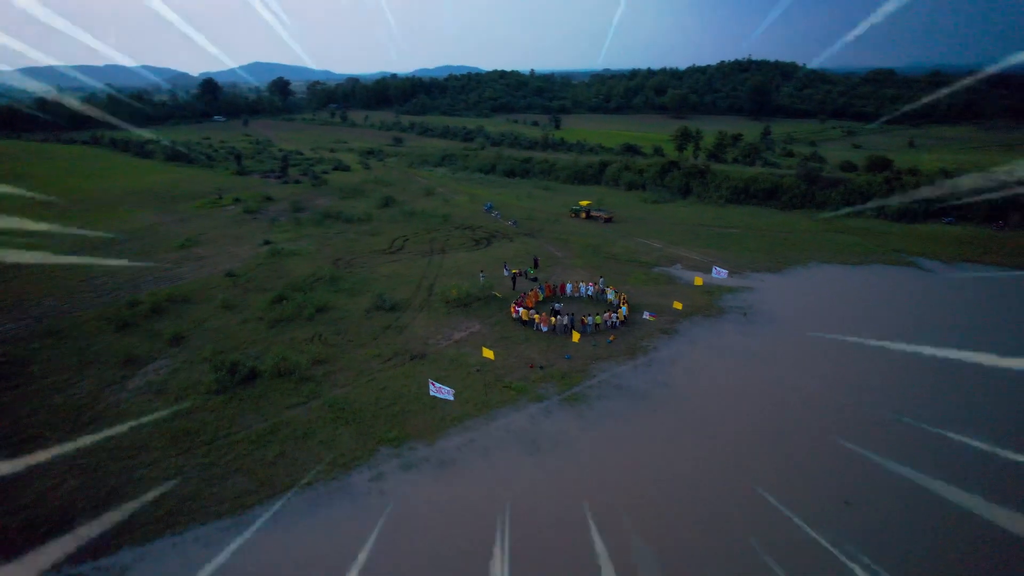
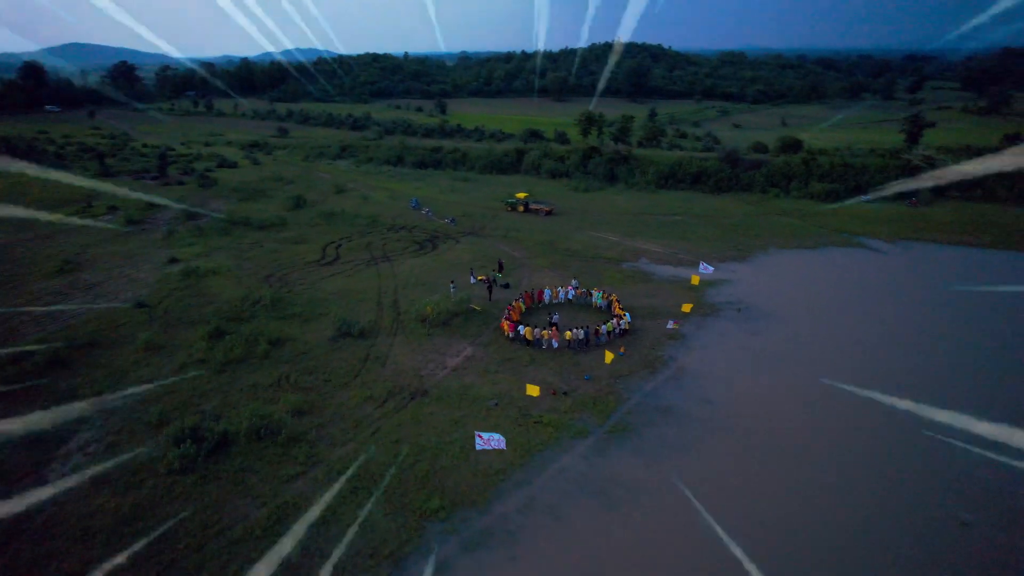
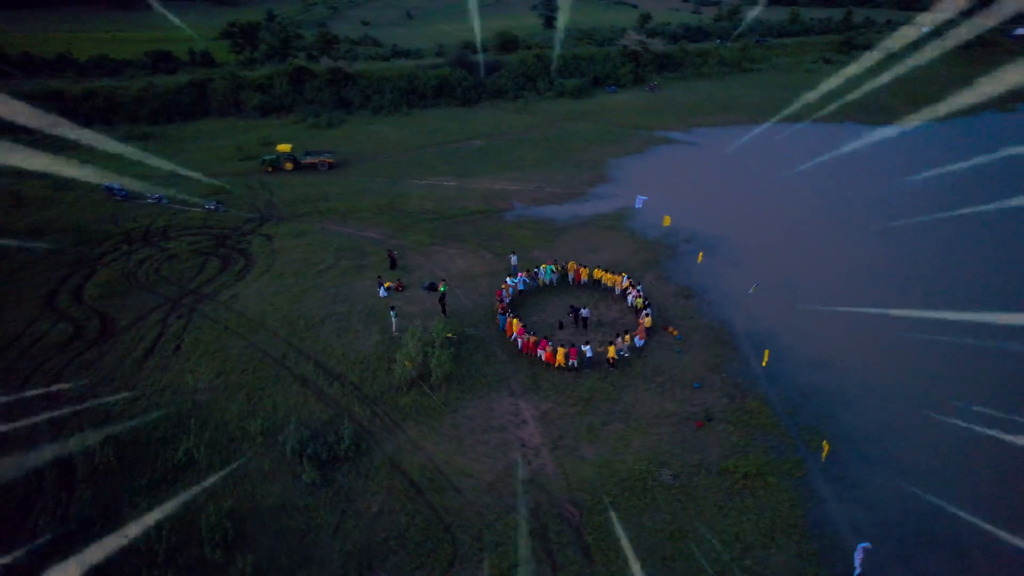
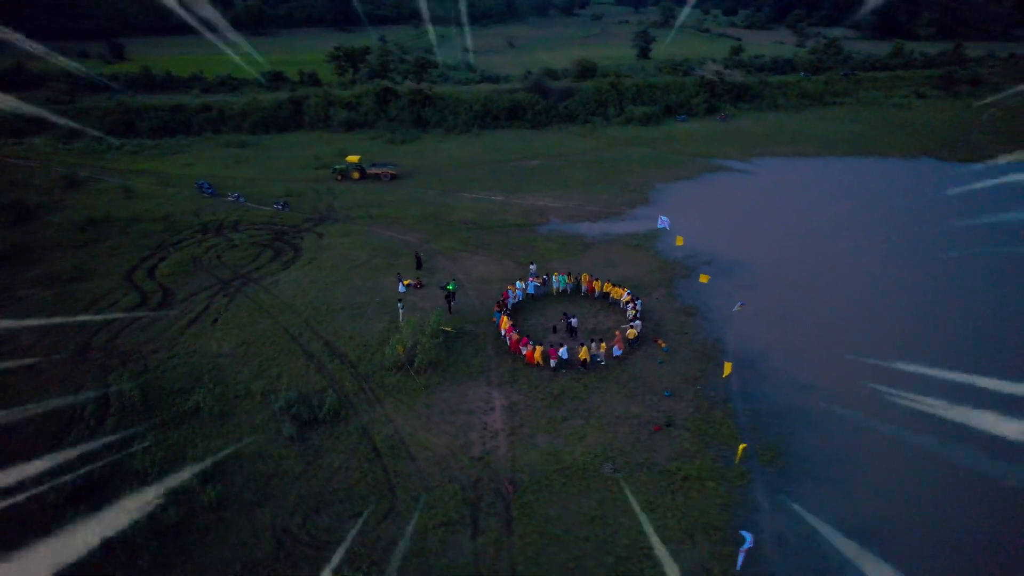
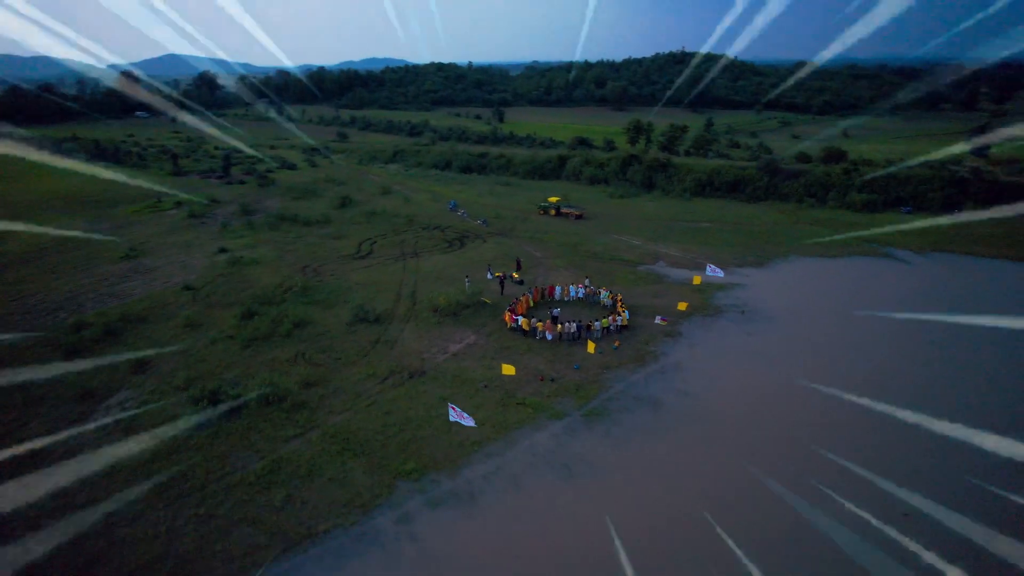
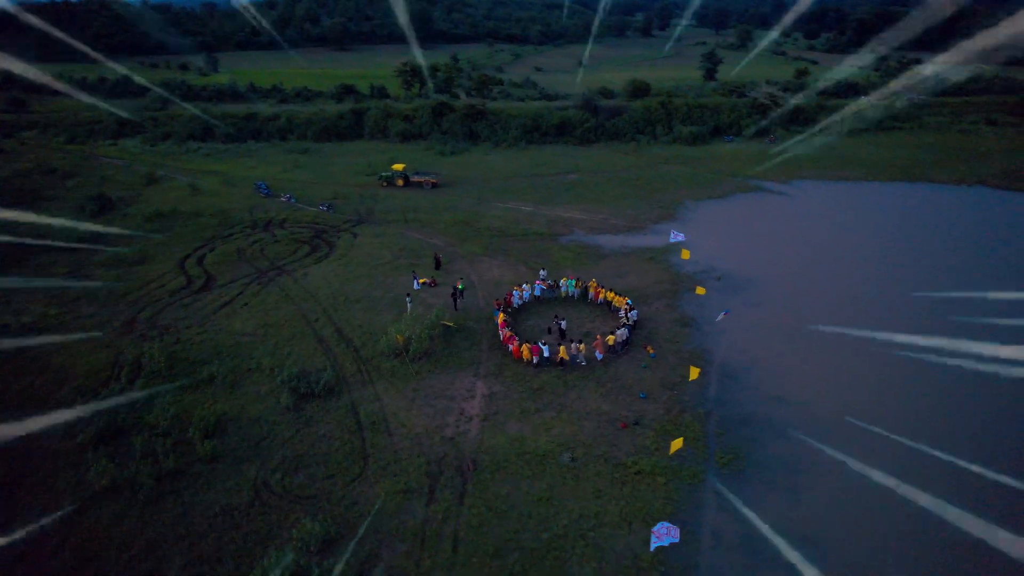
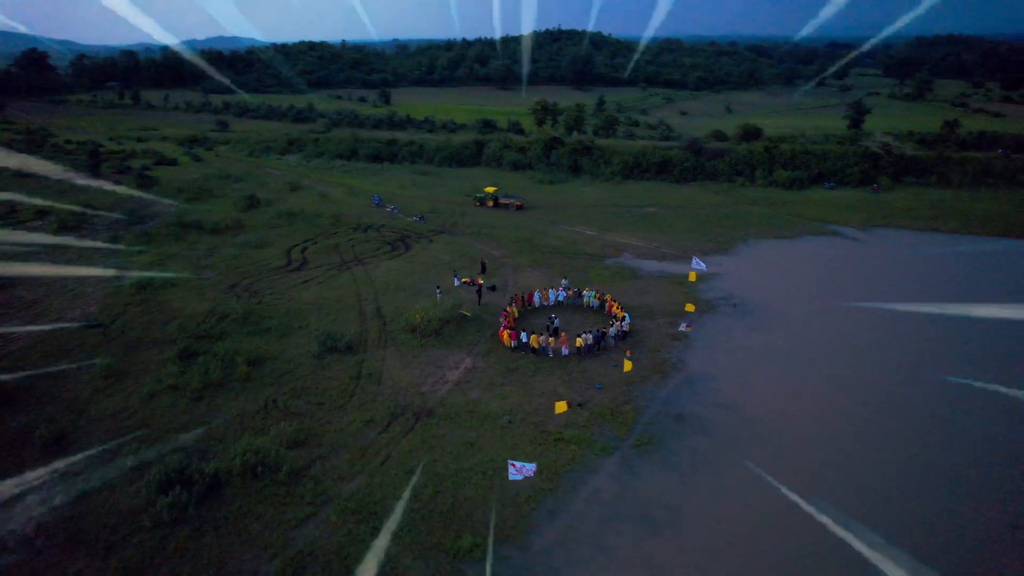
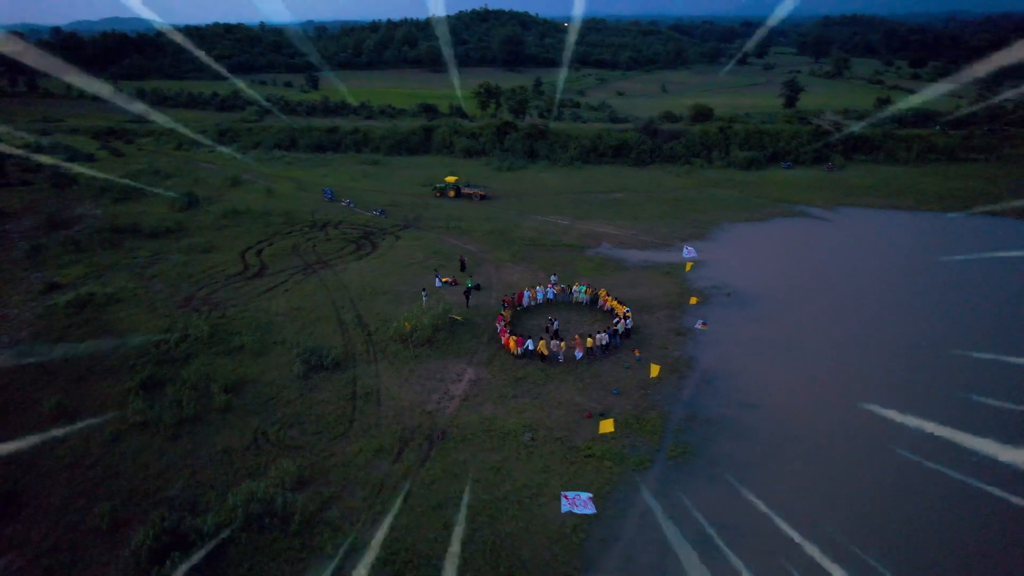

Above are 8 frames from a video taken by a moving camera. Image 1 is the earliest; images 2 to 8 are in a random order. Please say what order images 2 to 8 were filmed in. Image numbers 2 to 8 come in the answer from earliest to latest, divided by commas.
5, 2, 7, 8, 6, 4, 3
